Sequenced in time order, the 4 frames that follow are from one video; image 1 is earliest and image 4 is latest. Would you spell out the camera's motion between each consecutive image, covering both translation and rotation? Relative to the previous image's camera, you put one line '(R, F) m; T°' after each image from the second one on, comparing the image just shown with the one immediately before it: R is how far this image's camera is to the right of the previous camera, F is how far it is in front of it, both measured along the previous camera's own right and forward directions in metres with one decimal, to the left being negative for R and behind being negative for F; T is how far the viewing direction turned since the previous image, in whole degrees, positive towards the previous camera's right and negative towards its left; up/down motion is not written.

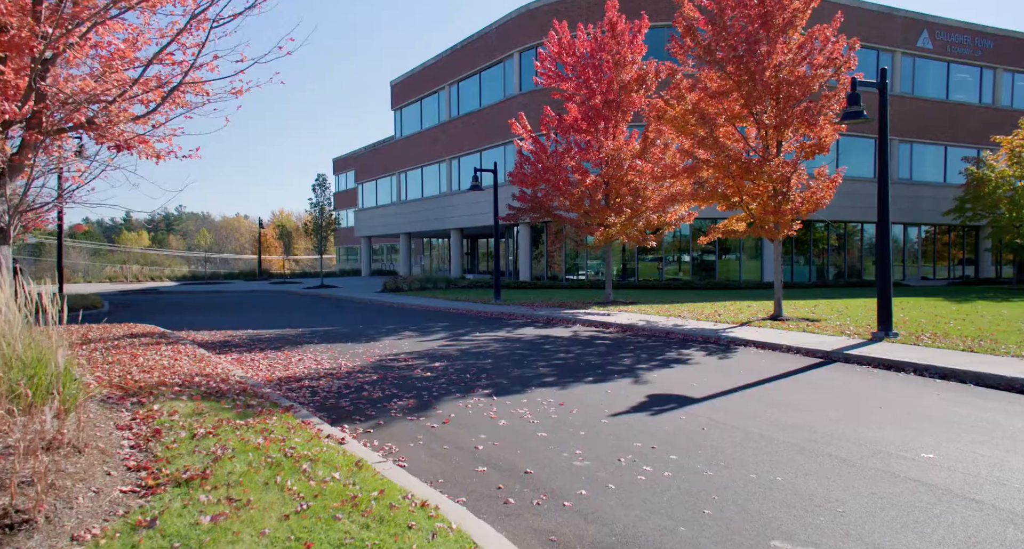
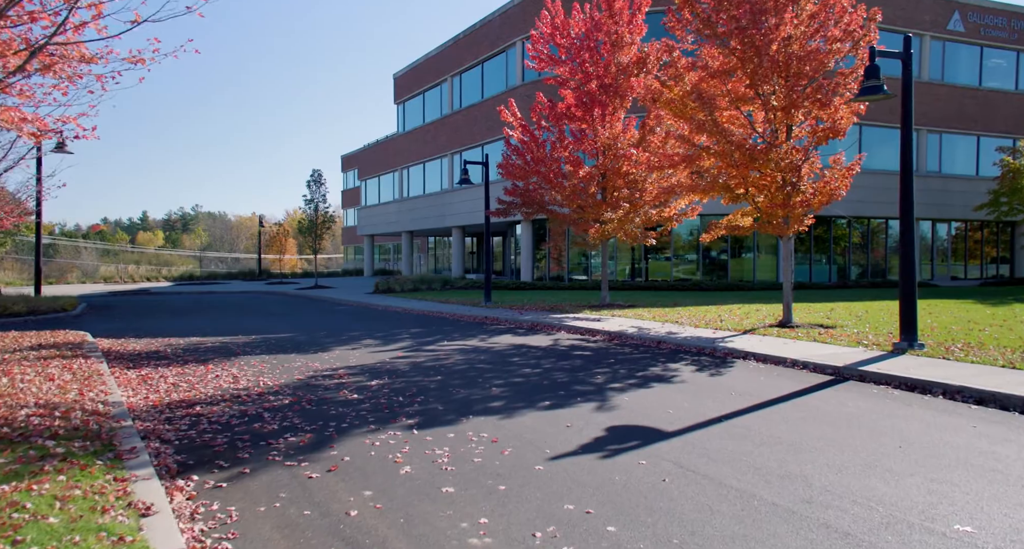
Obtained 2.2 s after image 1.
(+0.8, +1.4) m; -2°
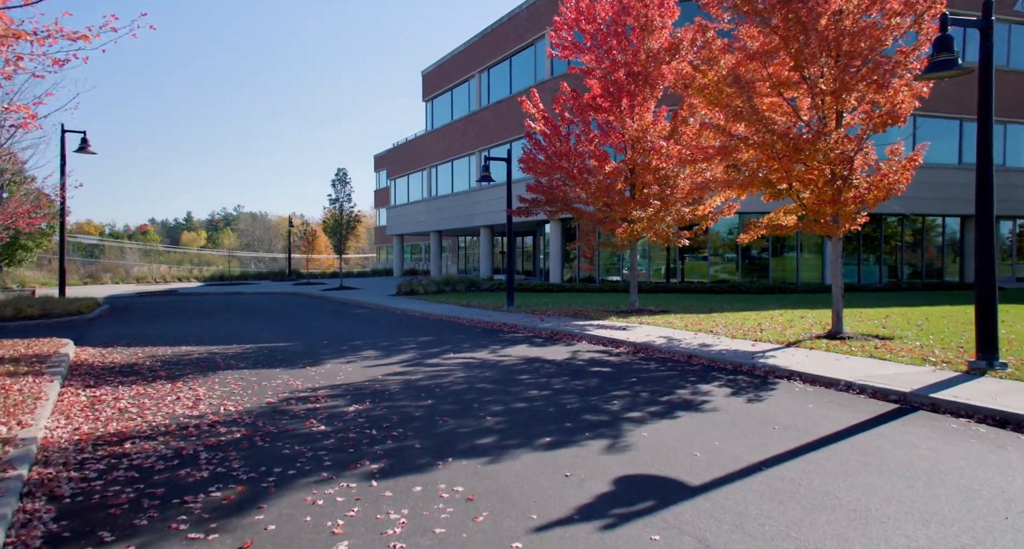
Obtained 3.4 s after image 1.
(+0.4, +1.2) m; -3°
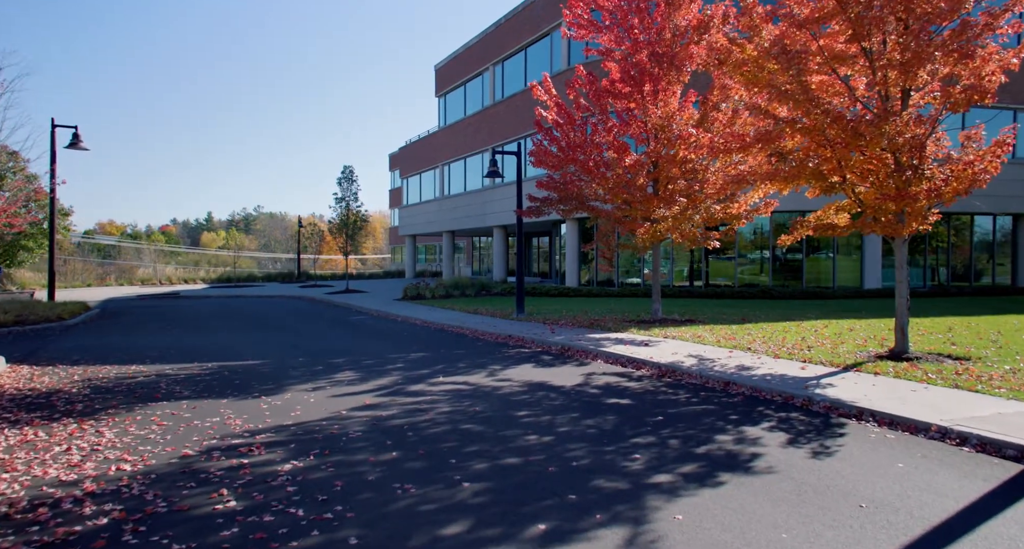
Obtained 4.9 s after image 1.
(+0.3, +1.8) m; -2°
